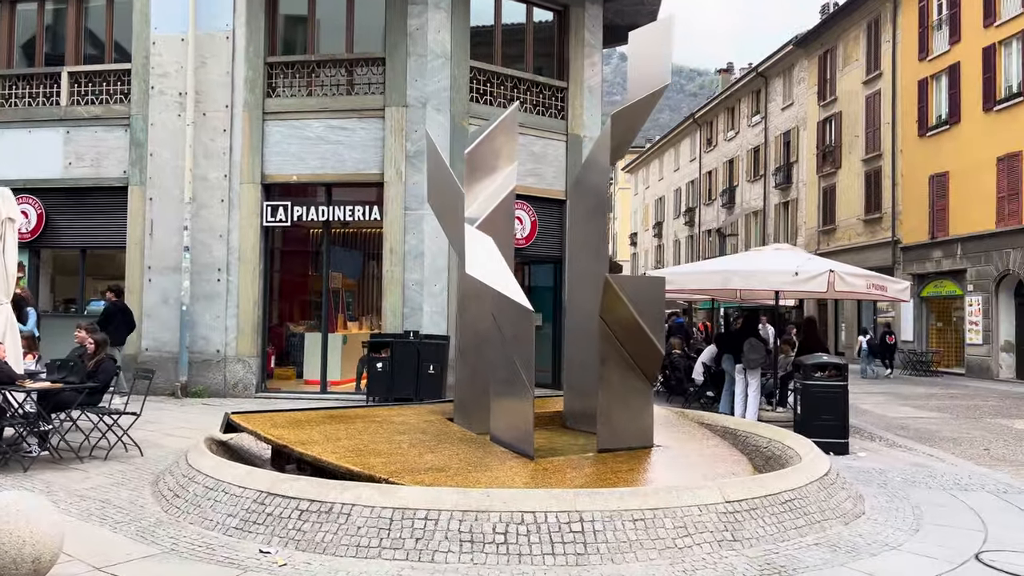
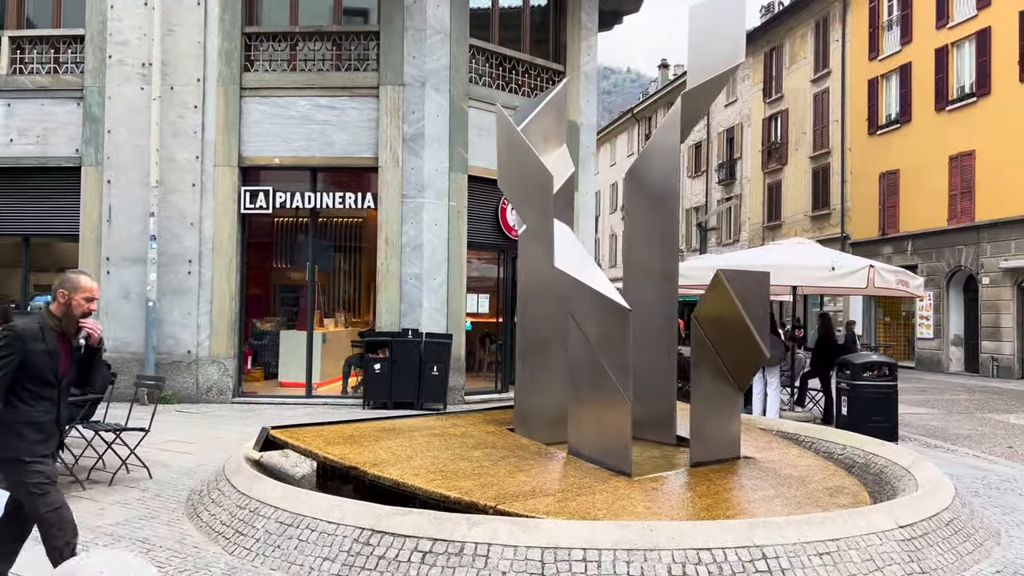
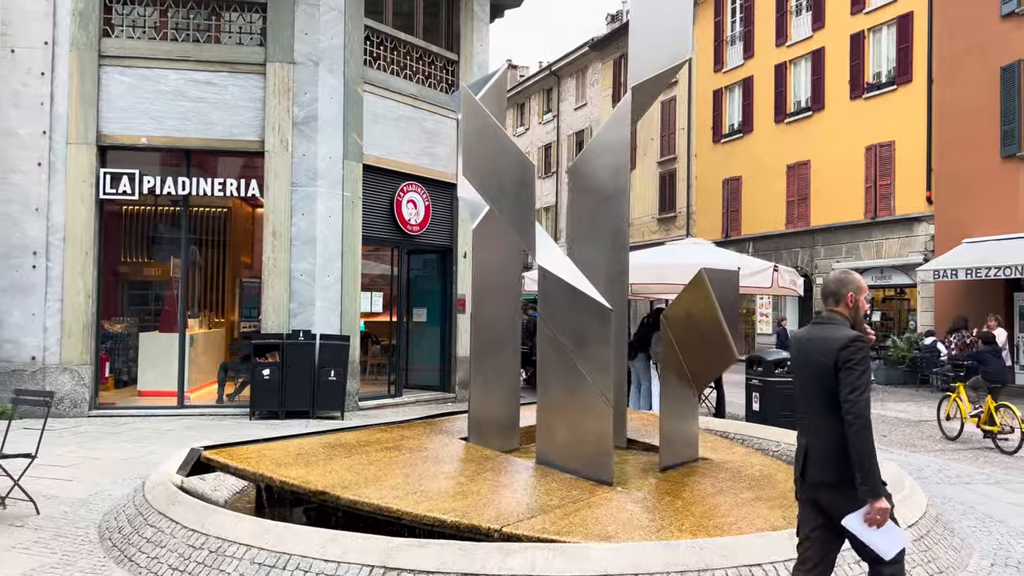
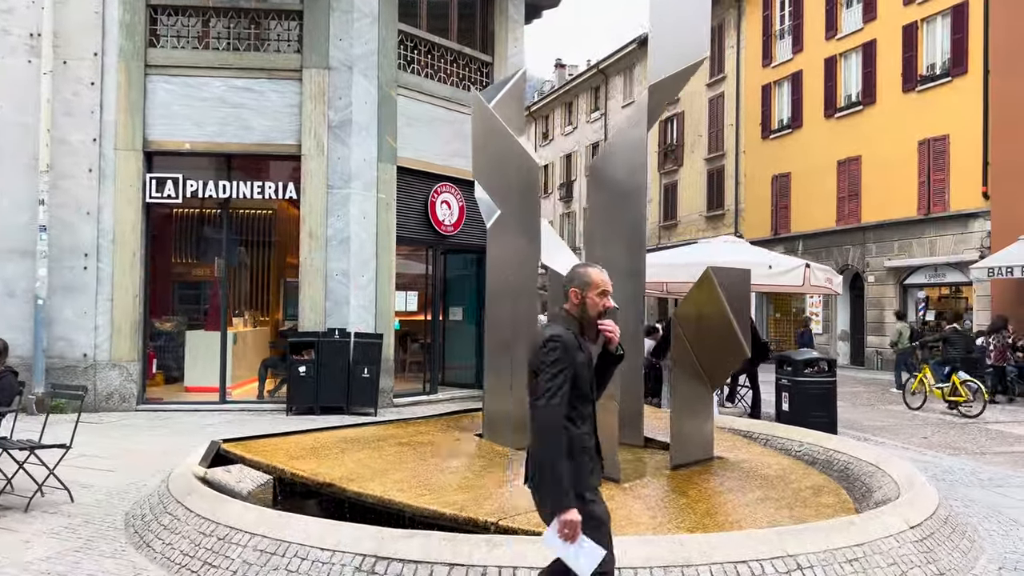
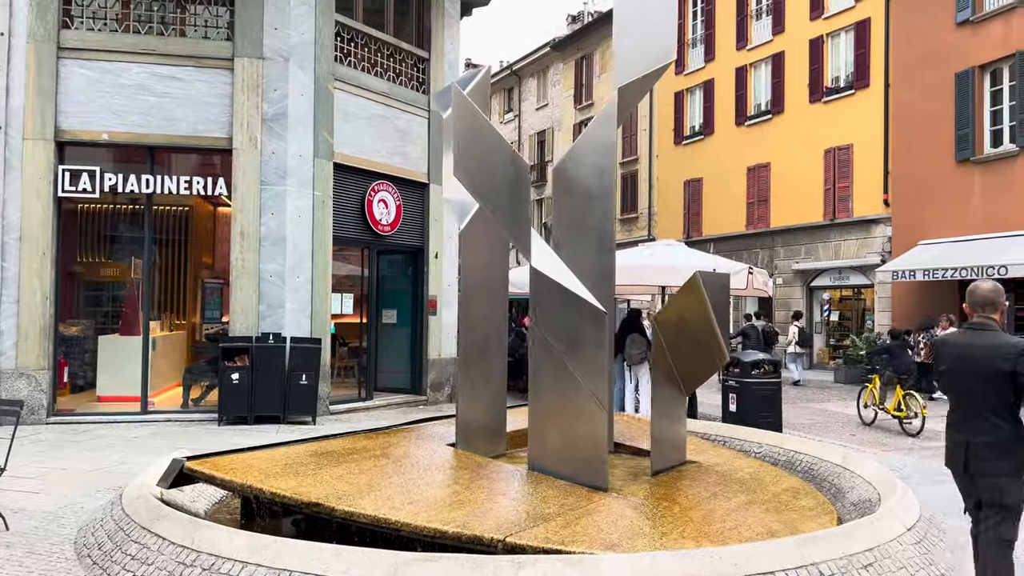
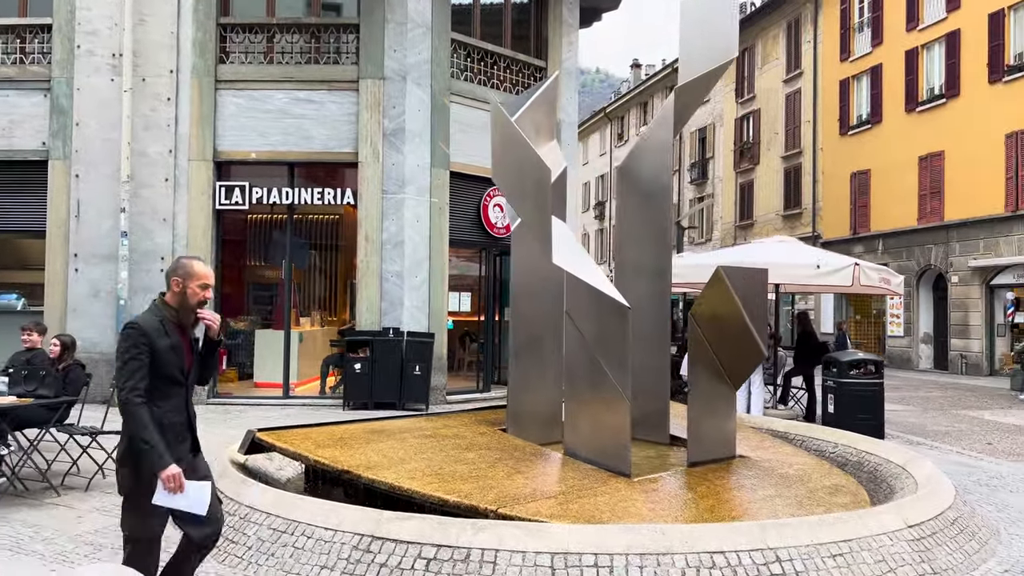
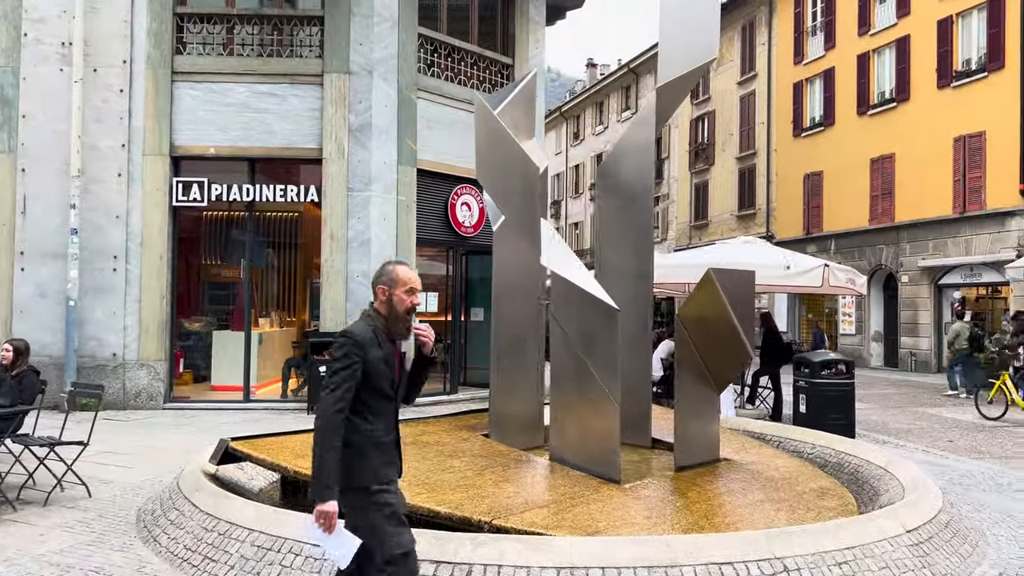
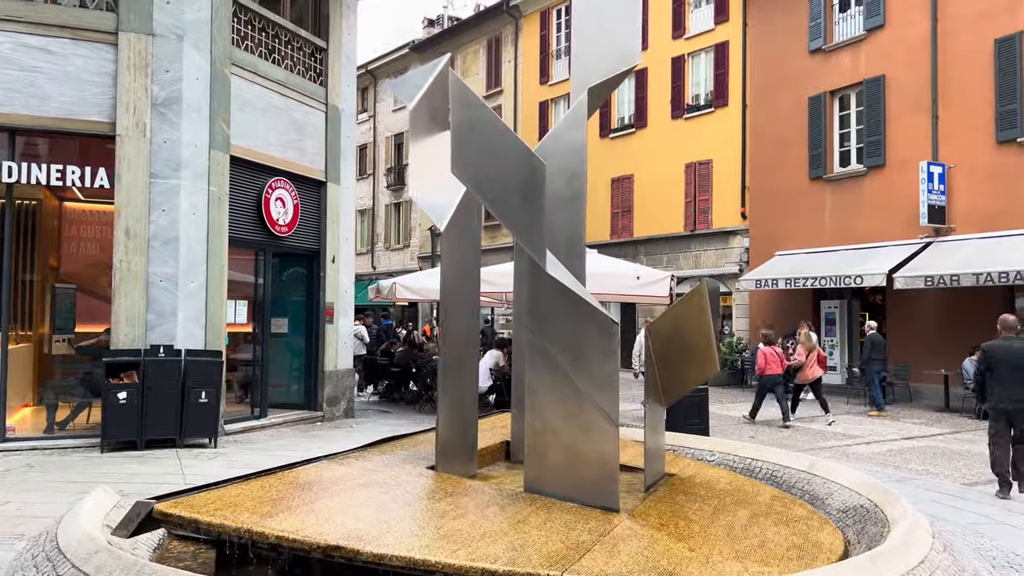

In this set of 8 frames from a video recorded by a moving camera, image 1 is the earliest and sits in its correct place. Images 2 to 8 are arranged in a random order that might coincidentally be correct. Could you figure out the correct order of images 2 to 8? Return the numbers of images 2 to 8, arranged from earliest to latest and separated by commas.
2, 6, 7, 4, 3, 5, 8
